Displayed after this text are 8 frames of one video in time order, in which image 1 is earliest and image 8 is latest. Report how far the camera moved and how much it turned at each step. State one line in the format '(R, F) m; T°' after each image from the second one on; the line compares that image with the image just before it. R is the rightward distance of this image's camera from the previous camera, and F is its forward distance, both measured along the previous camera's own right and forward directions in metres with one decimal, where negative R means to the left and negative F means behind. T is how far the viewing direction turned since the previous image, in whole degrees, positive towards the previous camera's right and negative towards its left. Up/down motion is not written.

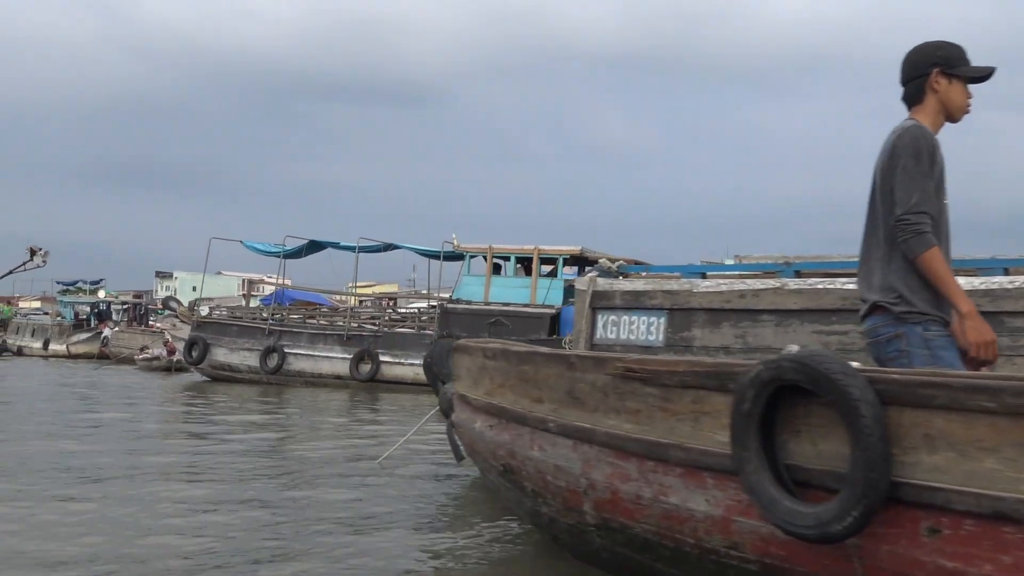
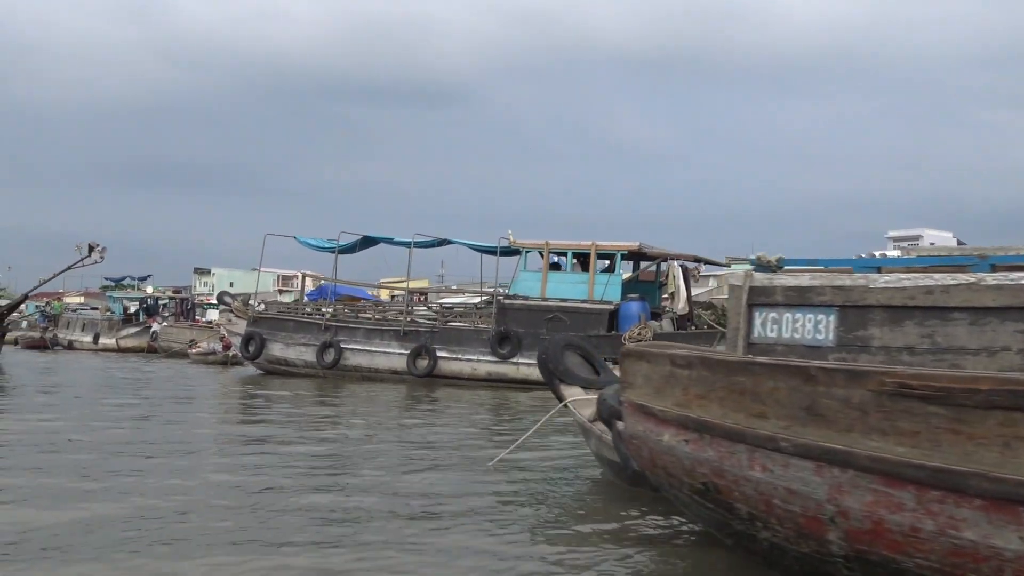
(-0.4, +0.3) m; -1°
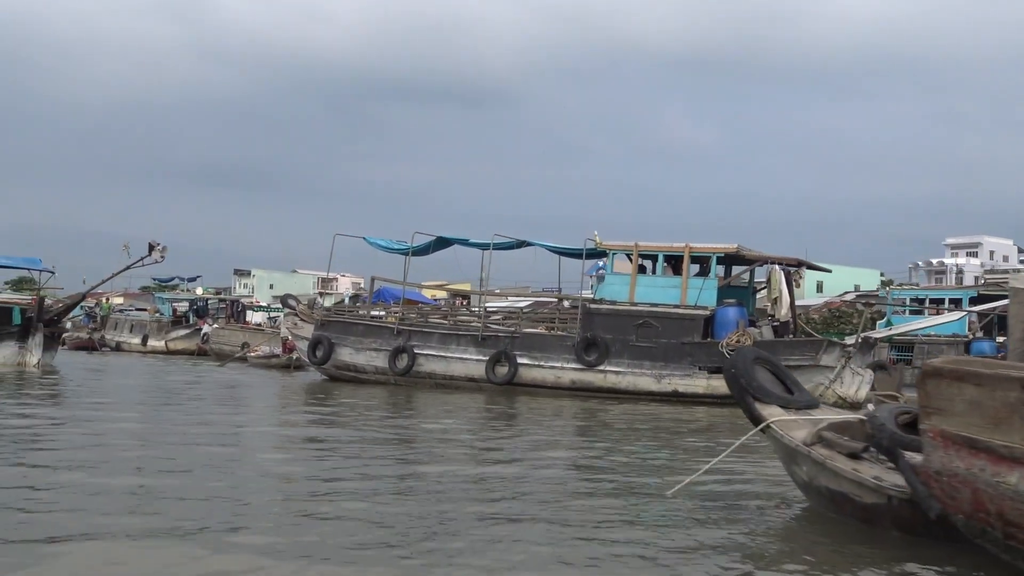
(-0.5, +0.5) m; -2°
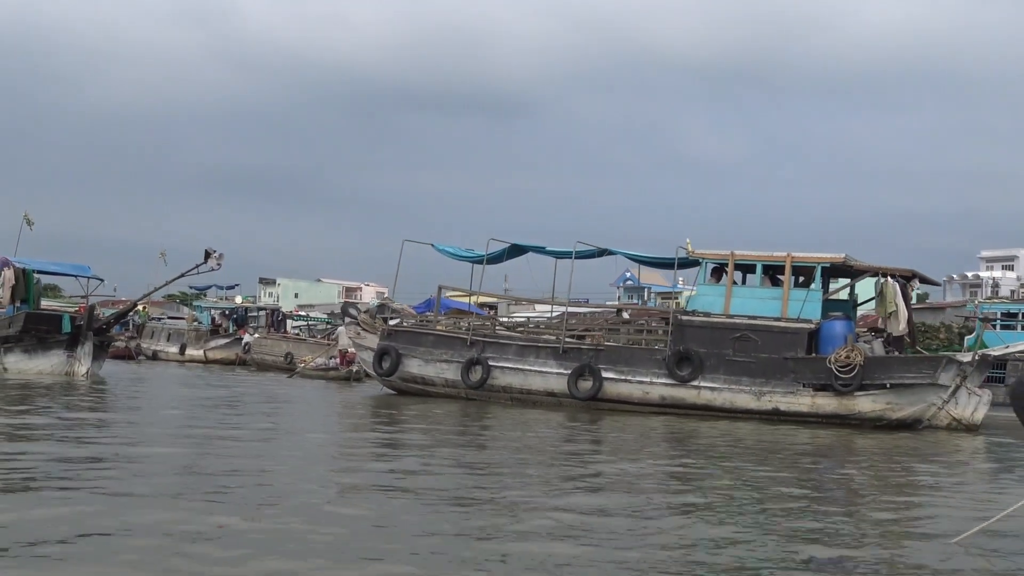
(-0.6, +0.6) m; -1°
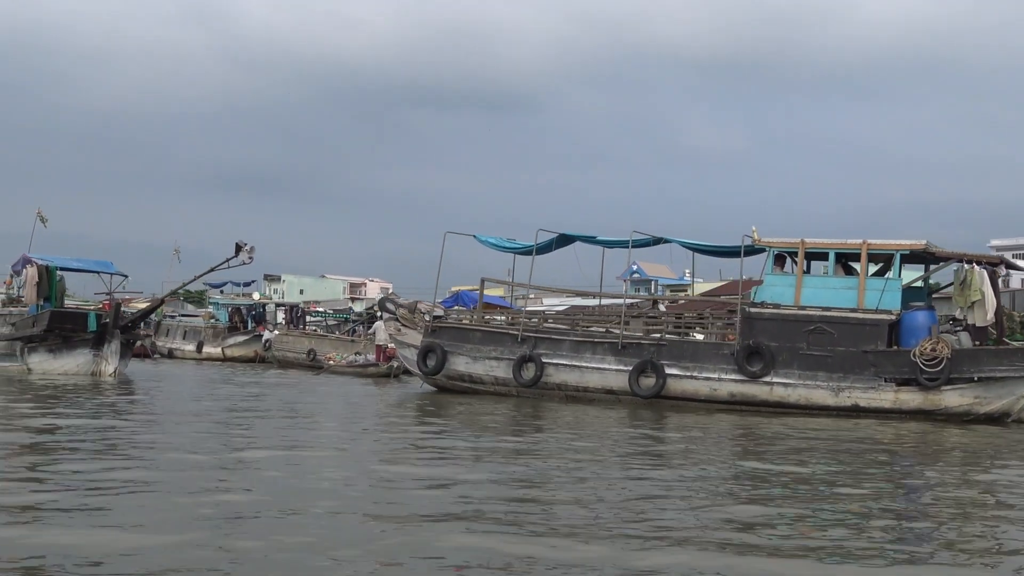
(-0.5, +0.6) m; 0°
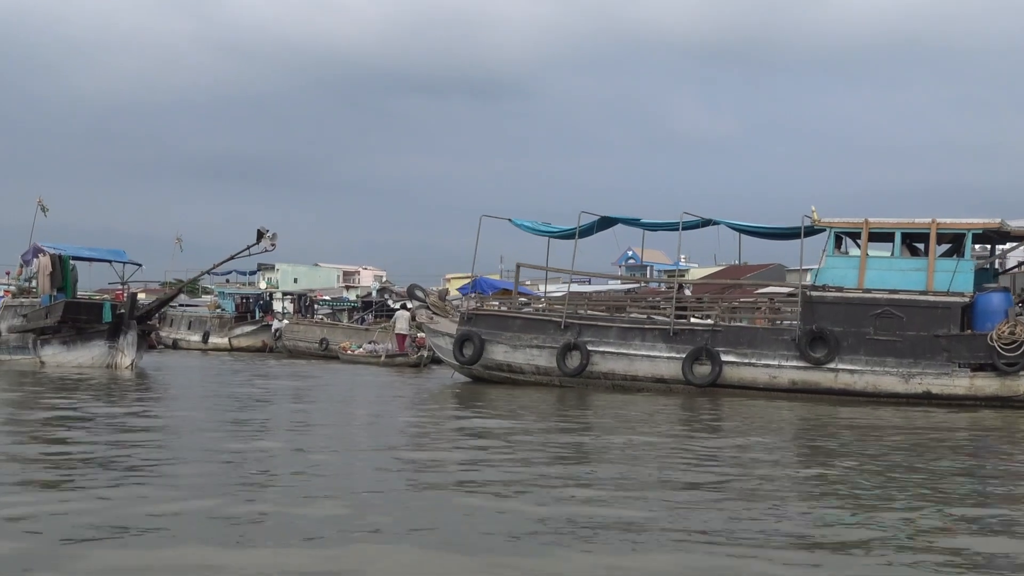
(-0.5, +0.5) m; 0°
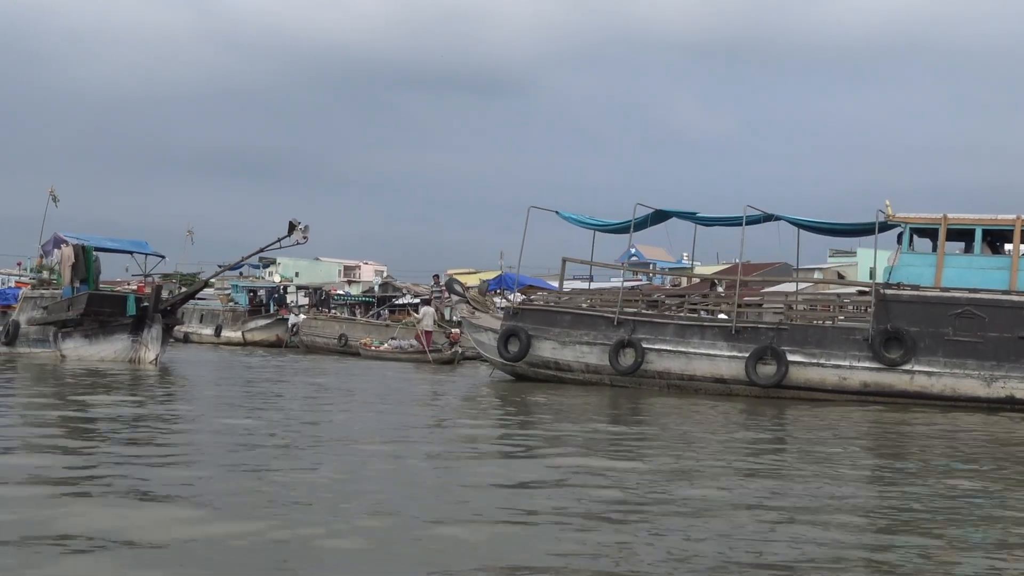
(-0.5, +0.5) m; 0°
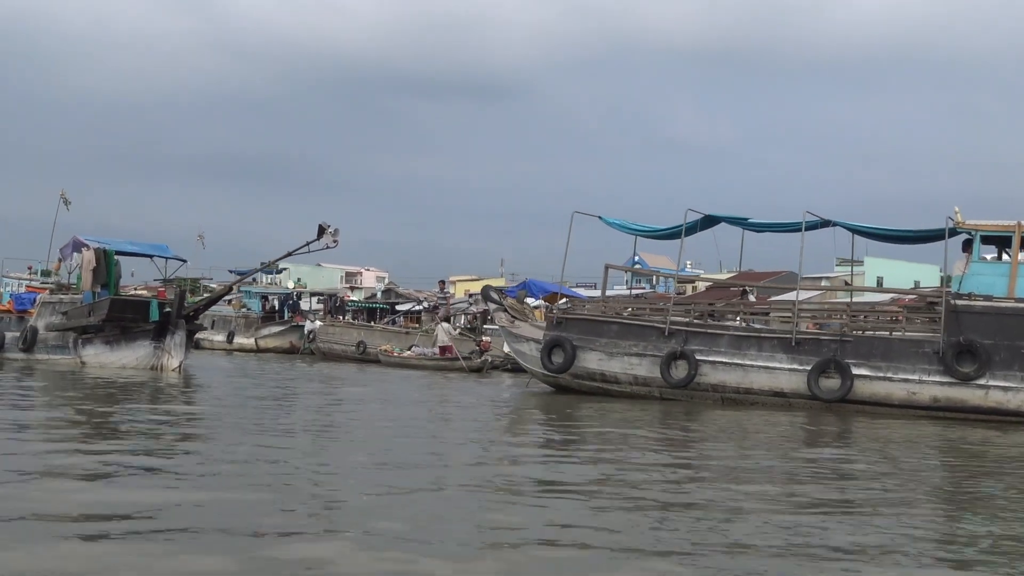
(-0.4, +0.4) m; 0°
